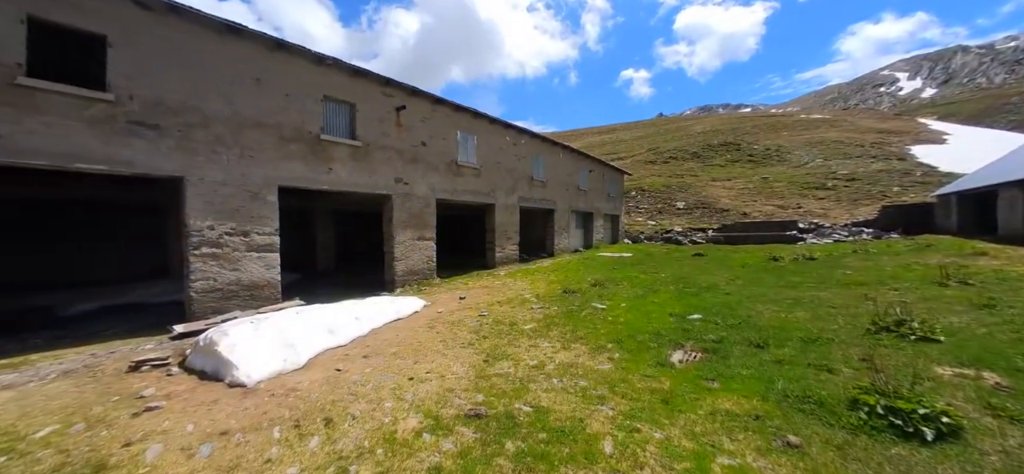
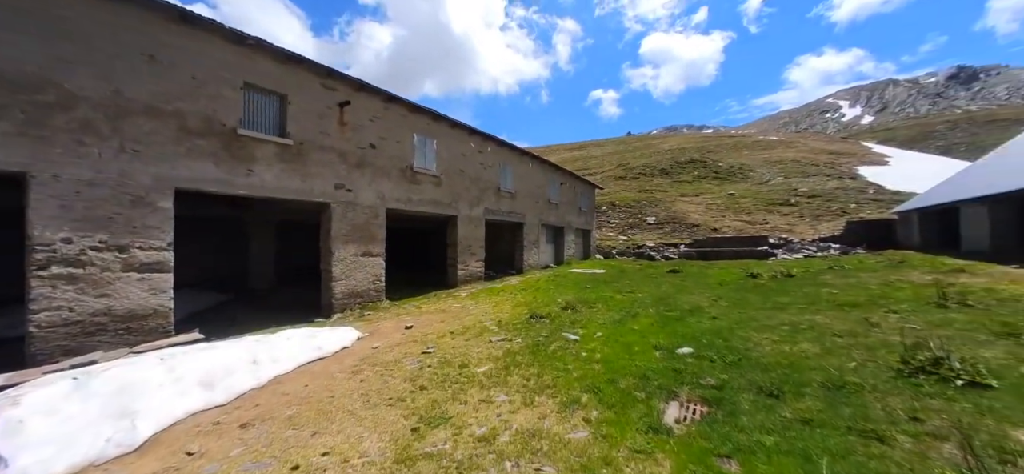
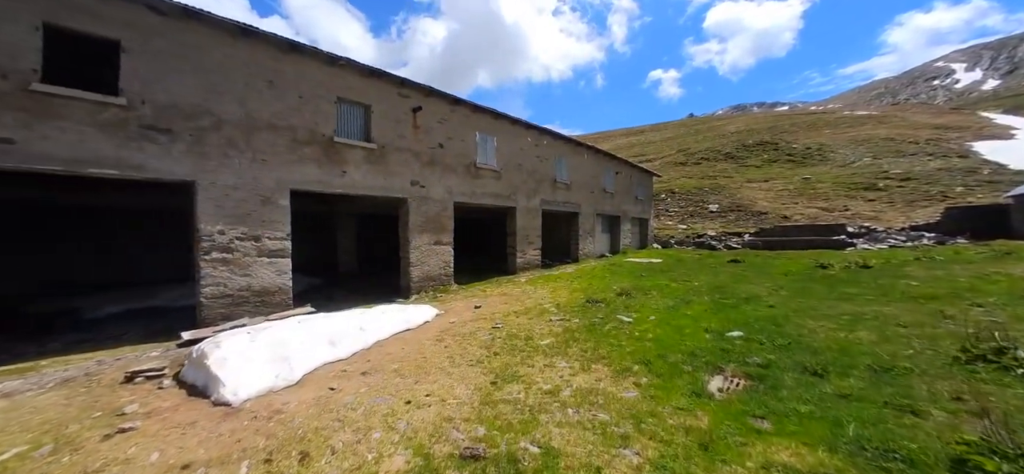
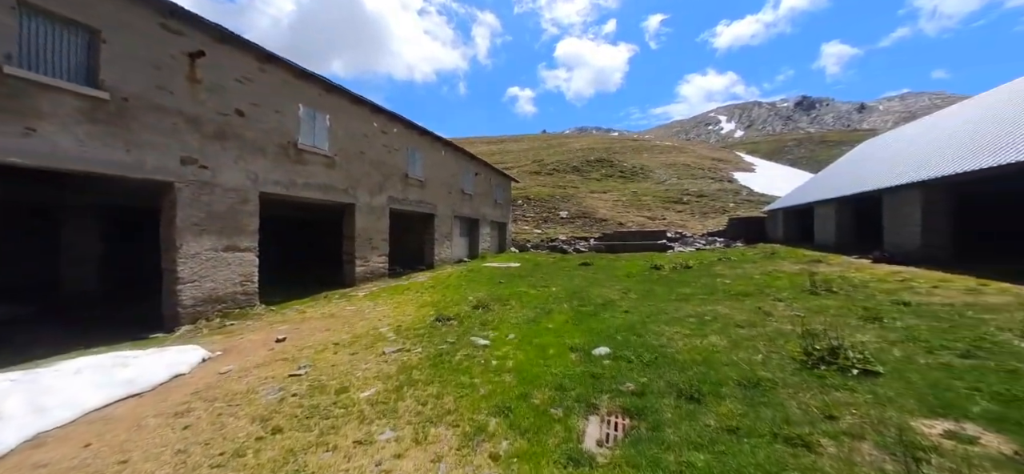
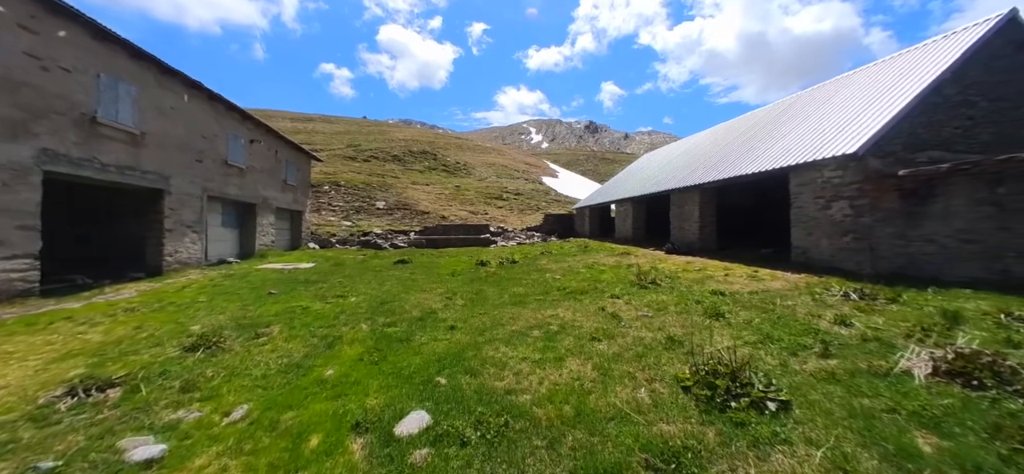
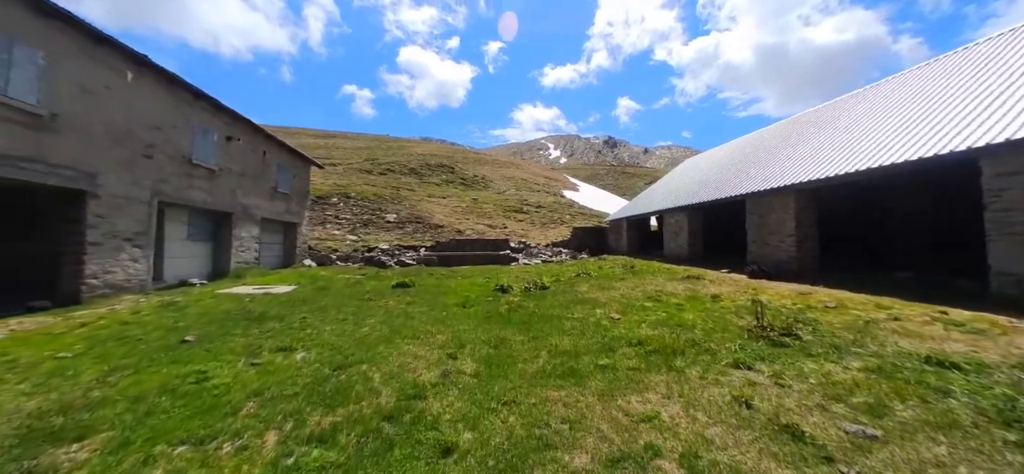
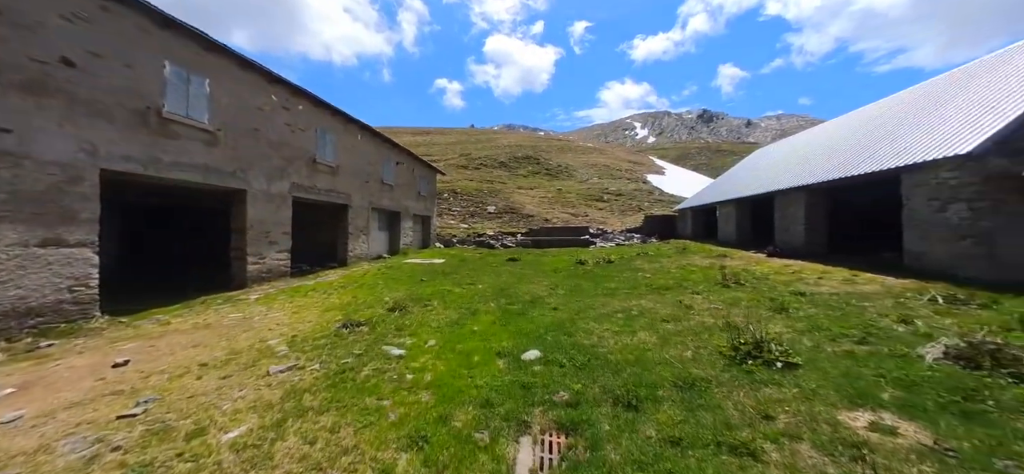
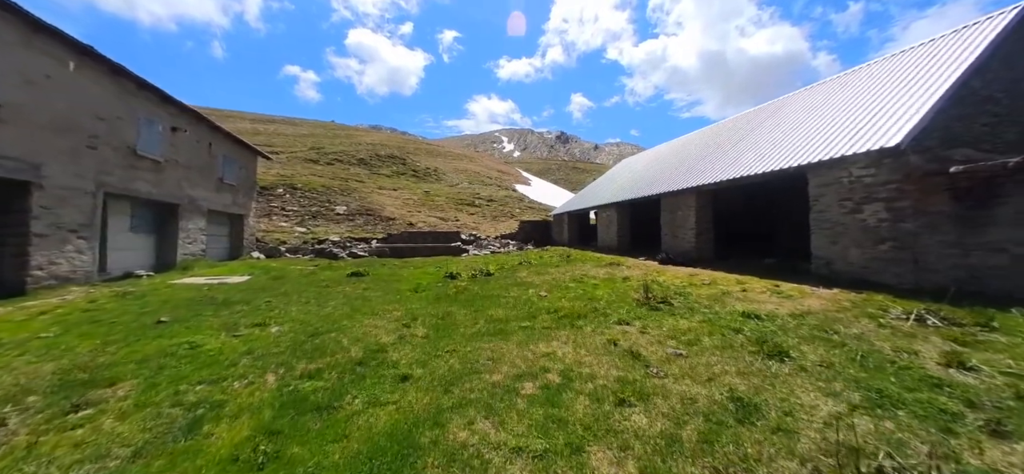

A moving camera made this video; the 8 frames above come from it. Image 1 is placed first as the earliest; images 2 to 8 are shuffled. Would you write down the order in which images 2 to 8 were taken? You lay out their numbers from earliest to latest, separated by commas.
3, 2, 4, 7, 5, 8, 6
